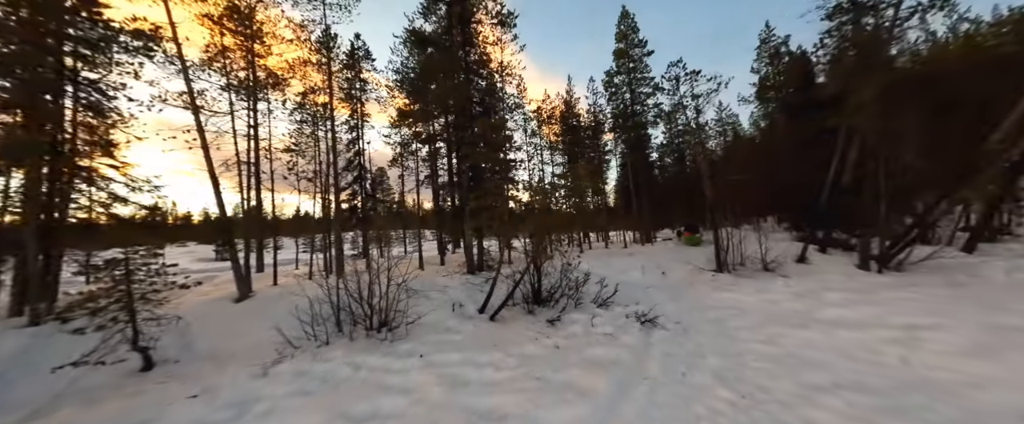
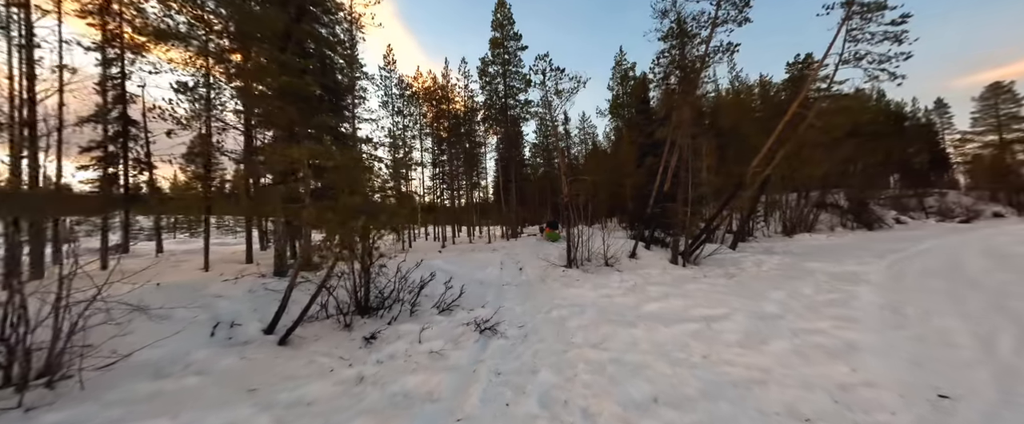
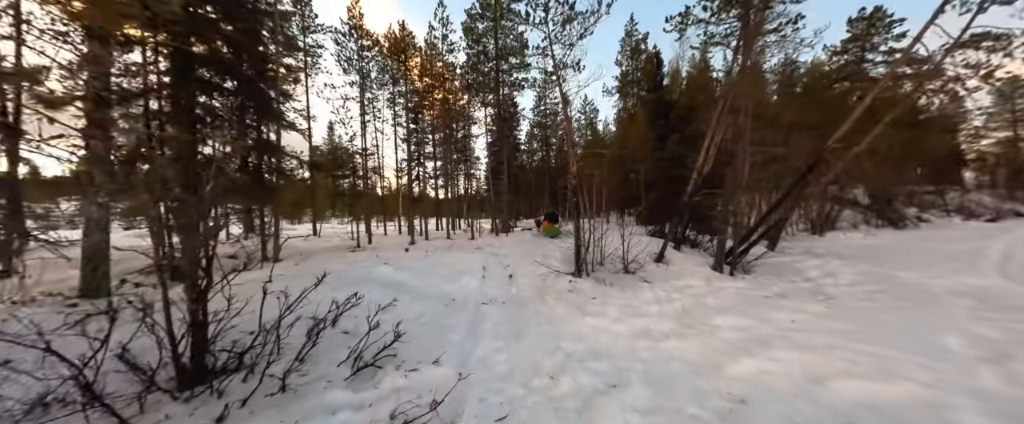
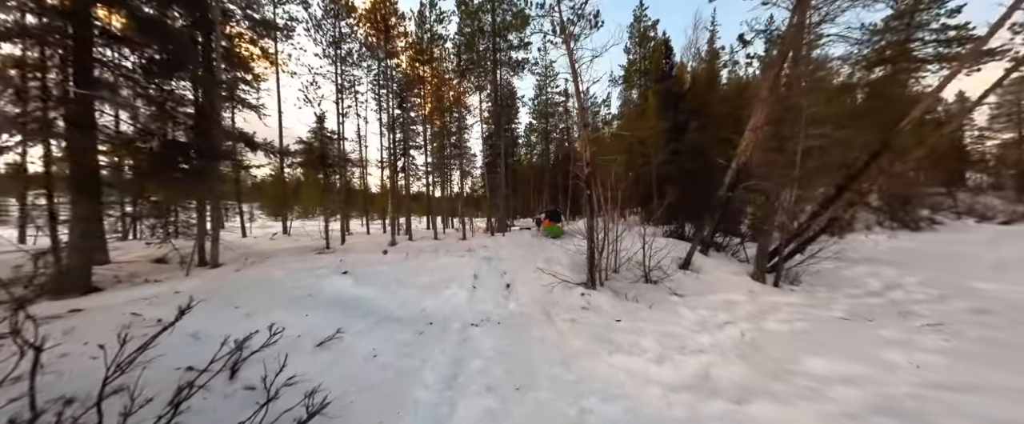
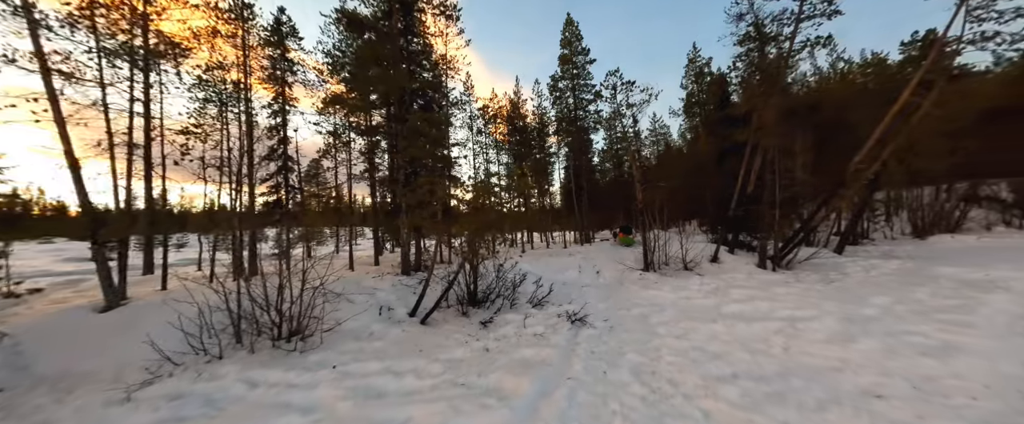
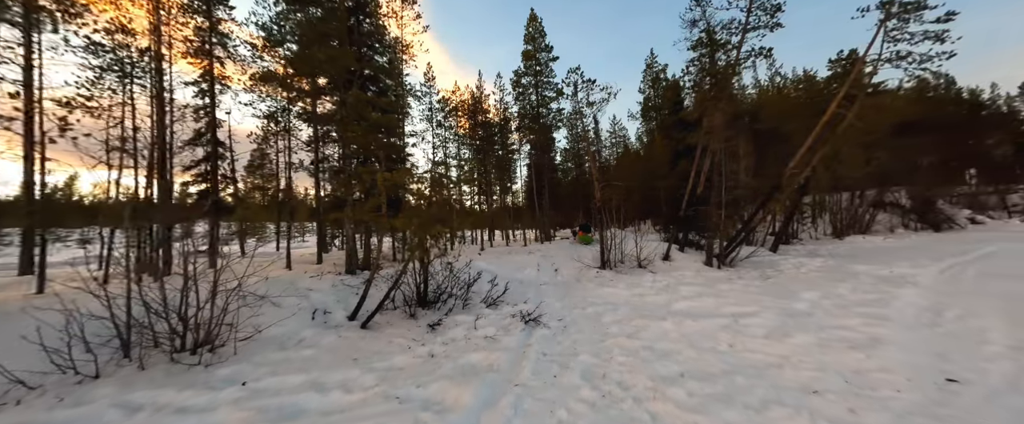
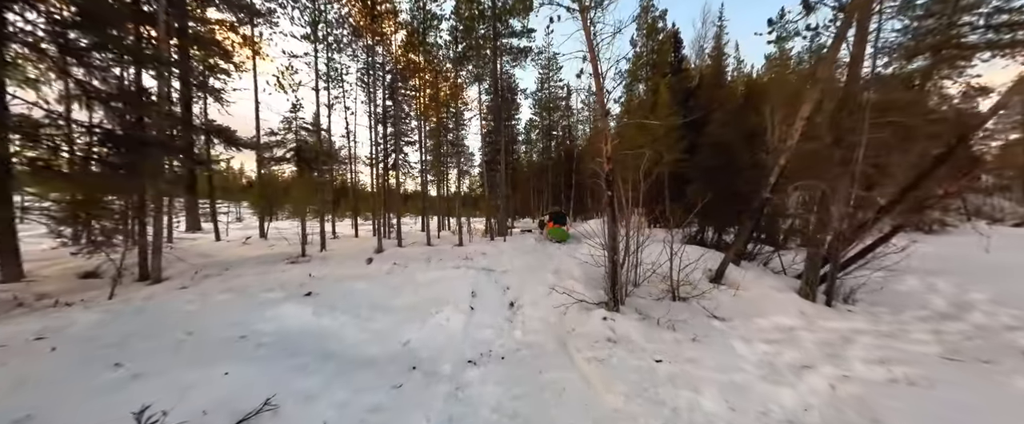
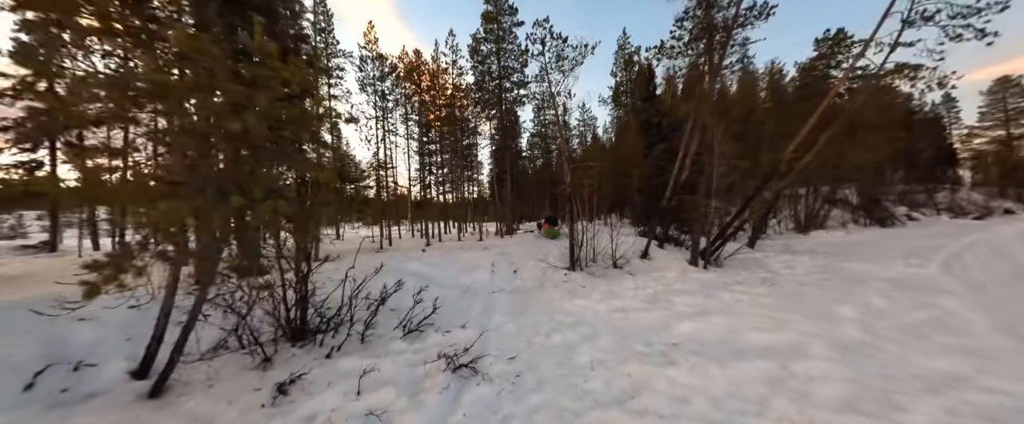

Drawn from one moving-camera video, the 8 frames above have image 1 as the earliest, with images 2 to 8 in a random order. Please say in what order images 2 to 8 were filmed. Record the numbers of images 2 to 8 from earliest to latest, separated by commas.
5, 6, 2, 8, 3, 4, 7
